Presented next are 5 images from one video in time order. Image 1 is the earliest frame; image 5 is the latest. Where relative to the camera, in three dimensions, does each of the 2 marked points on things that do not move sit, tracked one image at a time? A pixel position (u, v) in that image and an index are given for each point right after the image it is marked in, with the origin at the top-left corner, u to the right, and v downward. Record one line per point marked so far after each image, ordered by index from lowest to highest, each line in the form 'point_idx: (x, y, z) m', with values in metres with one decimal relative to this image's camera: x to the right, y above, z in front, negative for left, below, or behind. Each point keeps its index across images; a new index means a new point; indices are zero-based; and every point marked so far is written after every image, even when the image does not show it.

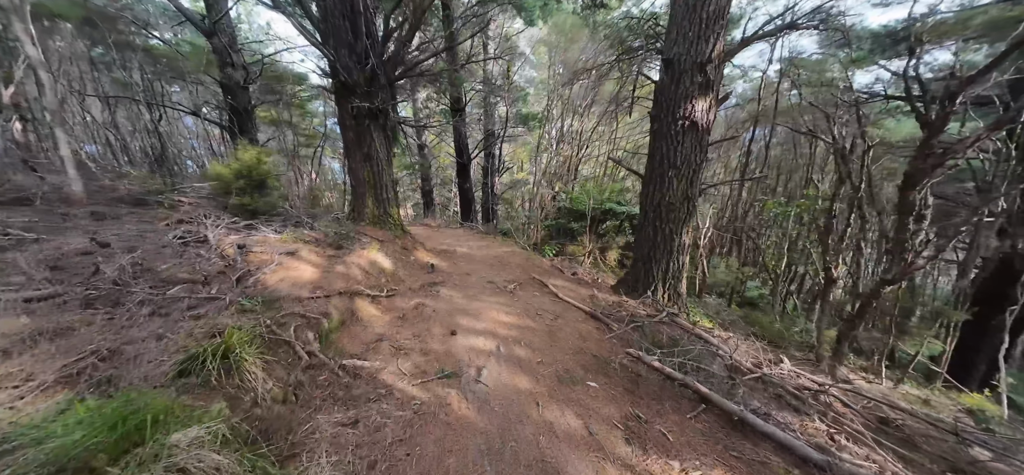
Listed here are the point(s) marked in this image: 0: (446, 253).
0: (-1.3, -0.3, +6.6) m
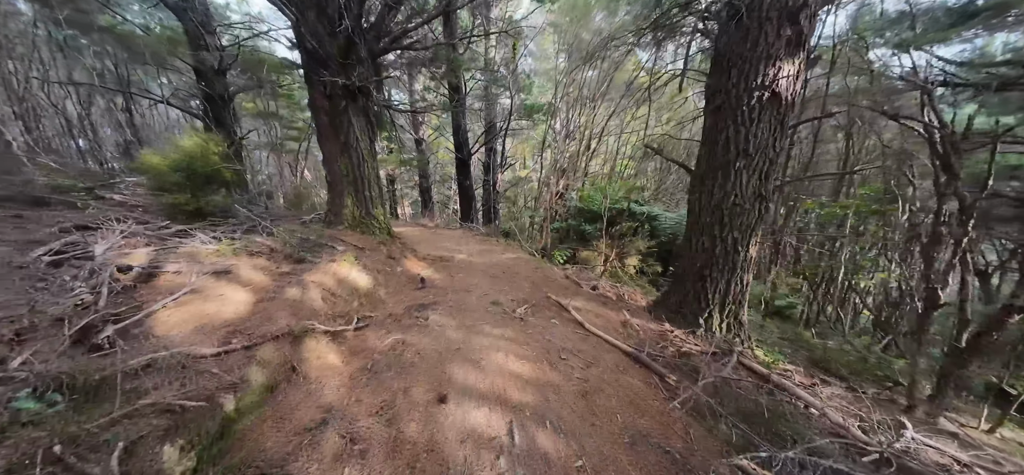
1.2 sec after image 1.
0: (-1.2, -0.4, +5.6) m
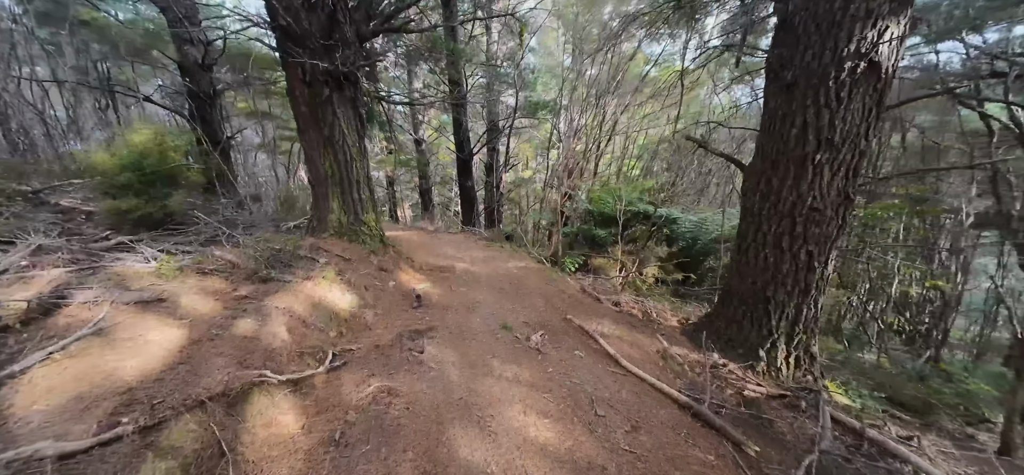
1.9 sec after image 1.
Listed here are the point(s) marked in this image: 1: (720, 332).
0: (-1.1, -0.5, +5.0) m
1: (+1.8, -0.8, +2.9) m
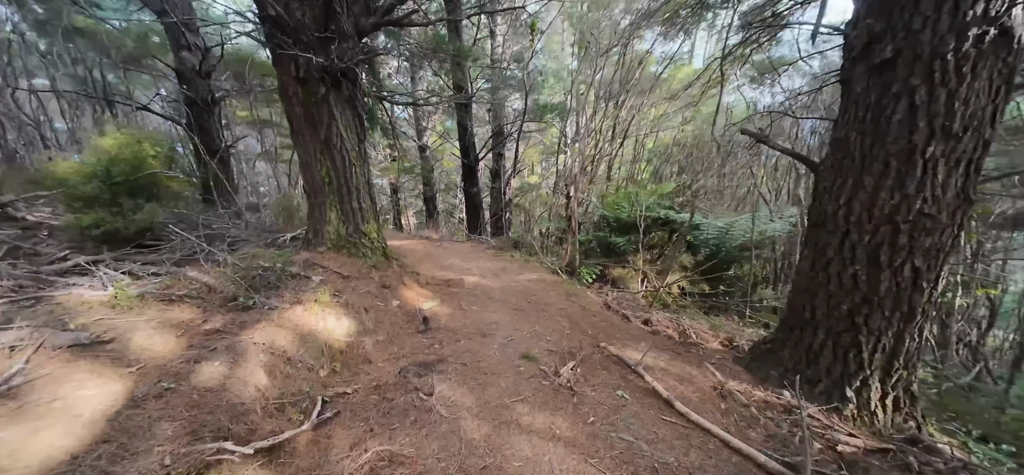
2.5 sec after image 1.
0: (-0.9, -0.7, +4.5) m
1: (+2.0, -0.9, +2.4) m
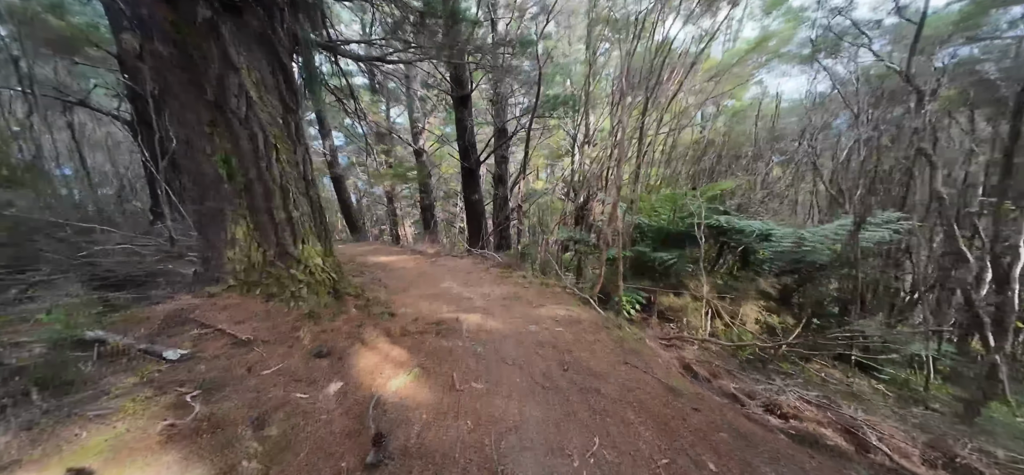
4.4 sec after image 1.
0: (-0.7, -0.9, +3.0) m
1: (+2.2, -1.0, +0.8) m
